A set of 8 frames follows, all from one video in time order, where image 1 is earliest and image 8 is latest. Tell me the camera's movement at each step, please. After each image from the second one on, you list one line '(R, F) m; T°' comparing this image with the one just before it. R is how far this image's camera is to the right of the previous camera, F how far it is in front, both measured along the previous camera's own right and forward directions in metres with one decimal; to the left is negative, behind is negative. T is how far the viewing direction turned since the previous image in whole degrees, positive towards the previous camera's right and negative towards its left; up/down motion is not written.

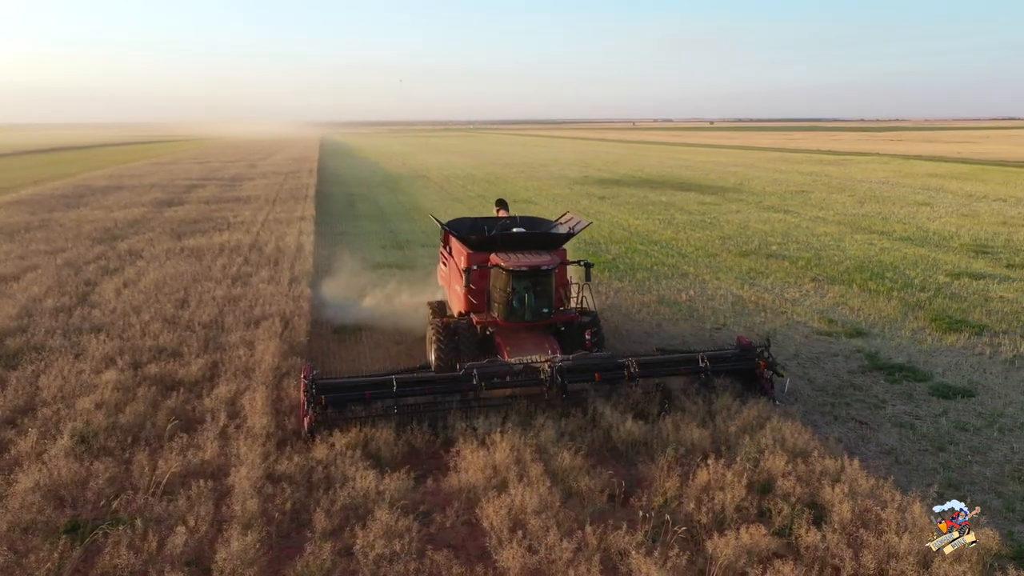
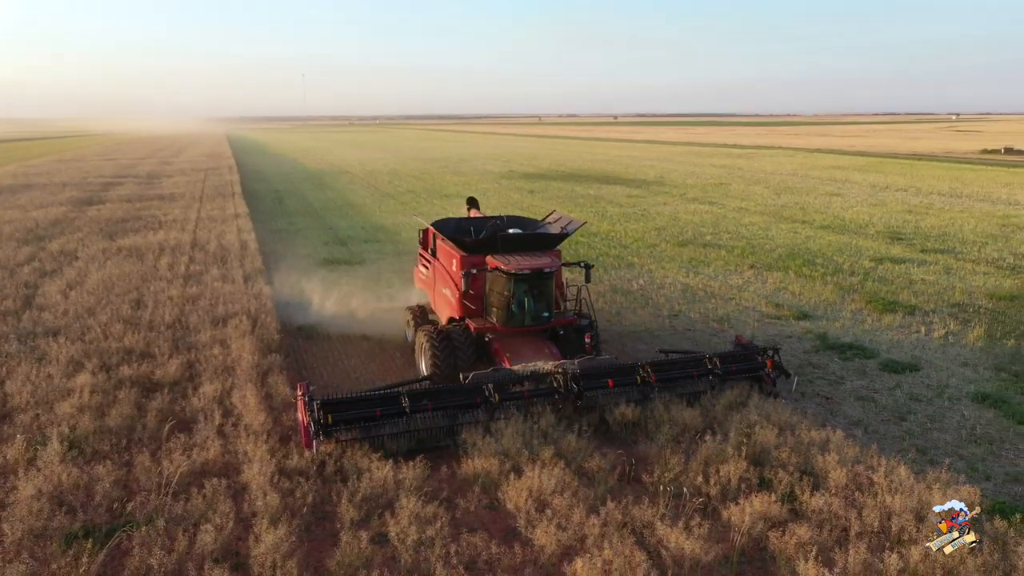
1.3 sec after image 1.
(-0.7, 0.0) m; +6°
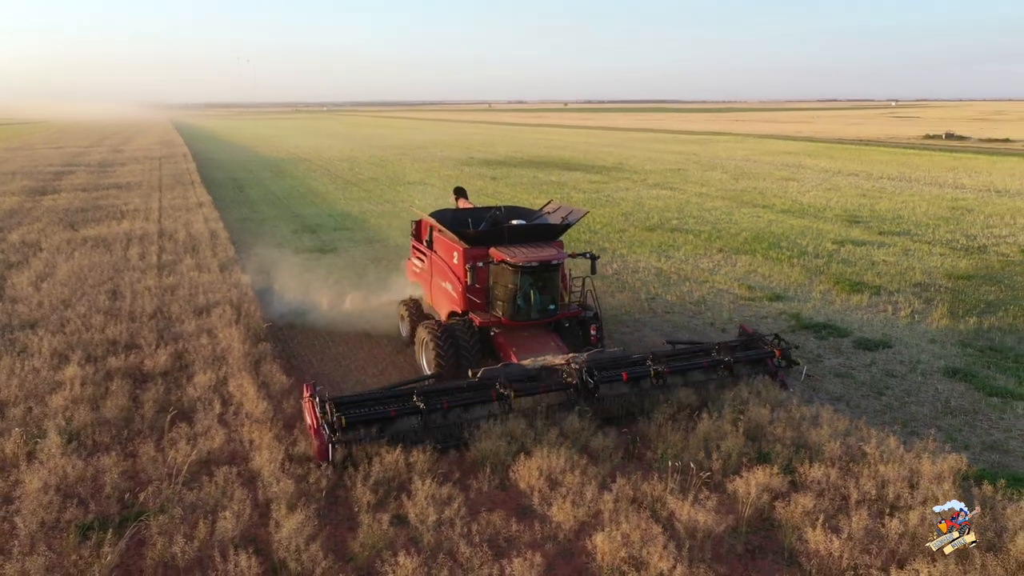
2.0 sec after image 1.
(-0.4, 0.0) m; +3°
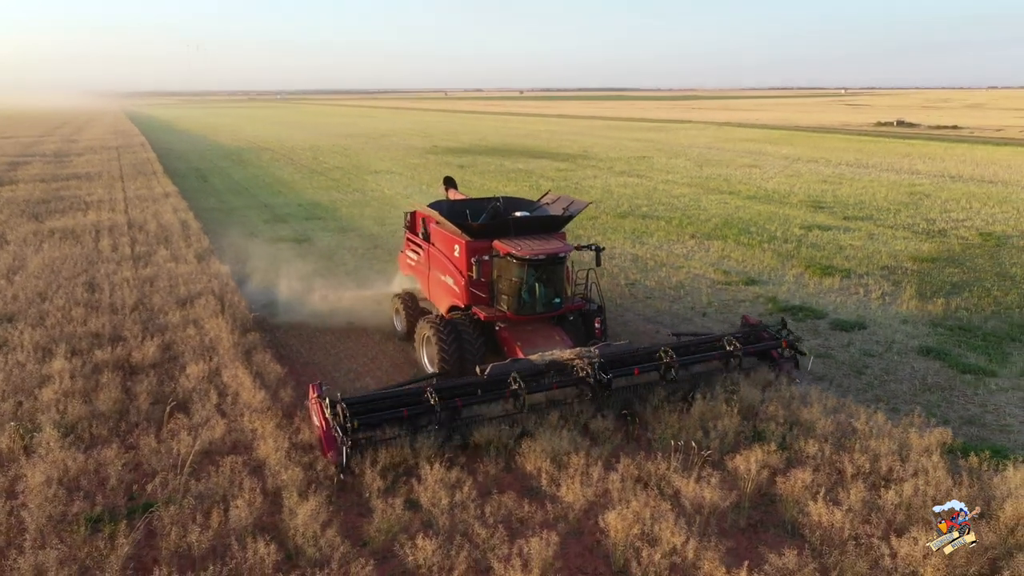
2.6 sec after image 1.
(-0.3, 0.0) m; +3°
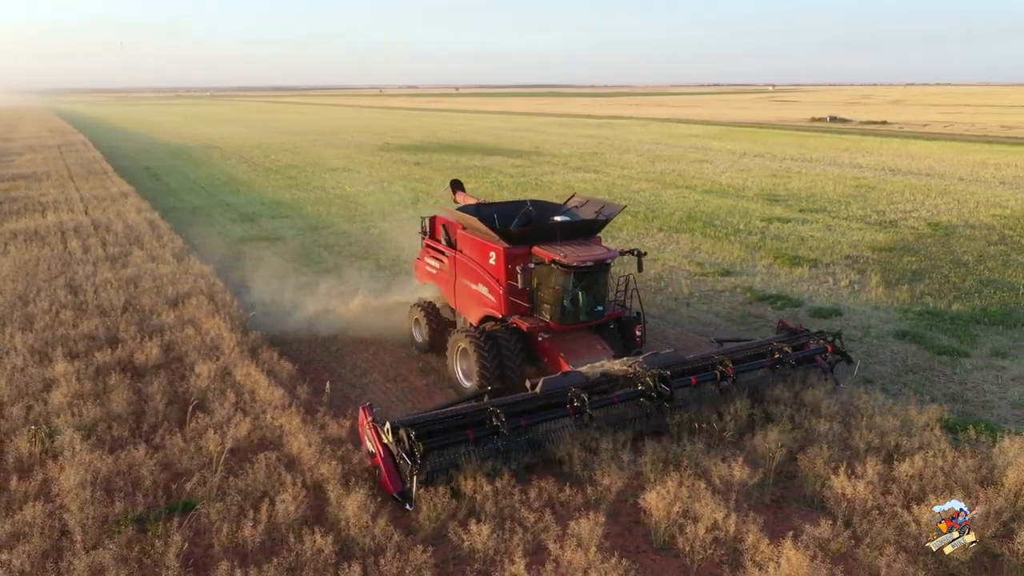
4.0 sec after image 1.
(-0.6, -0.1) m; +3°
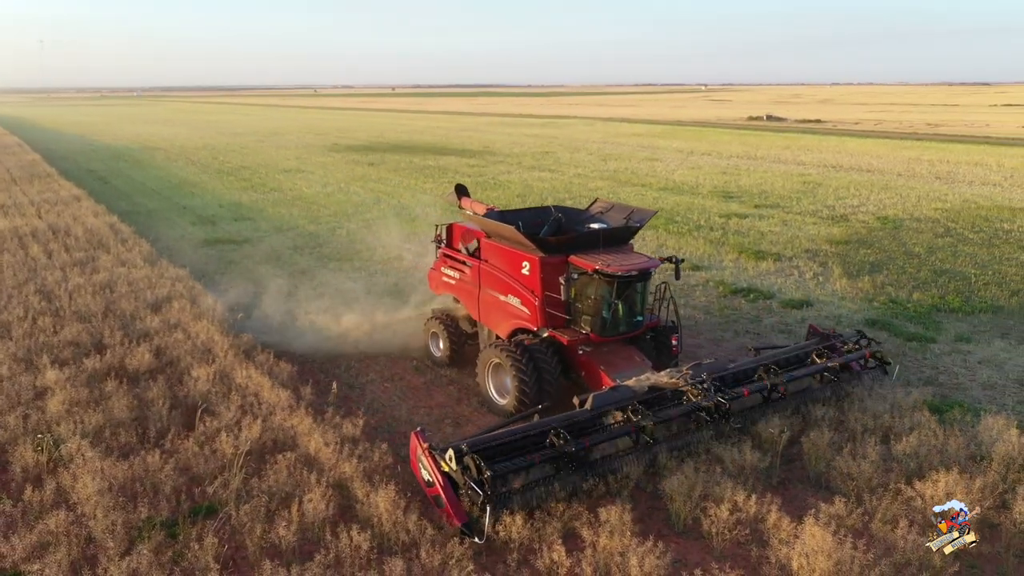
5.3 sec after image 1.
(-0.5, -0.1) m; +4°
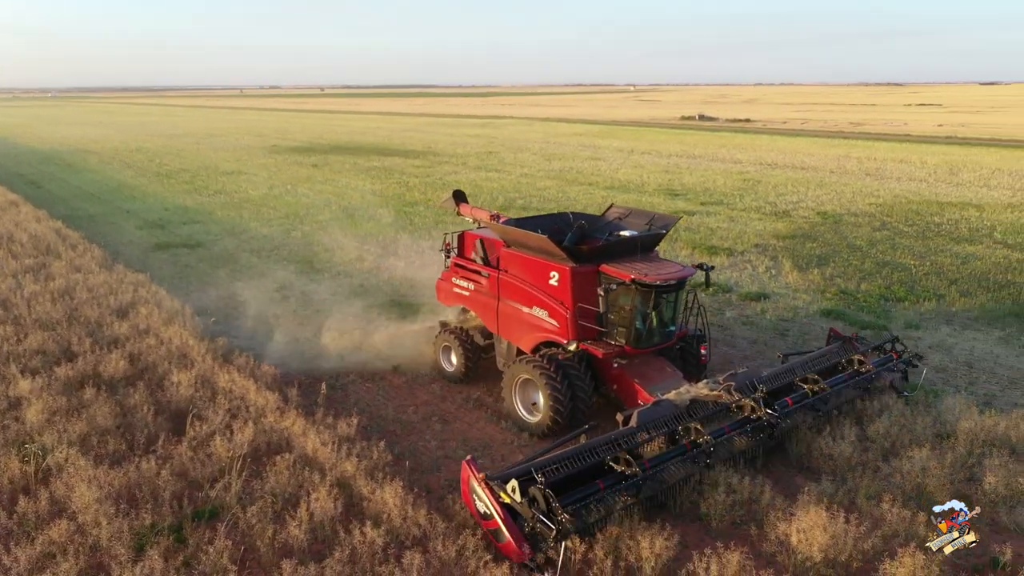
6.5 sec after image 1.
(-0.4, -0.1) m; +4°
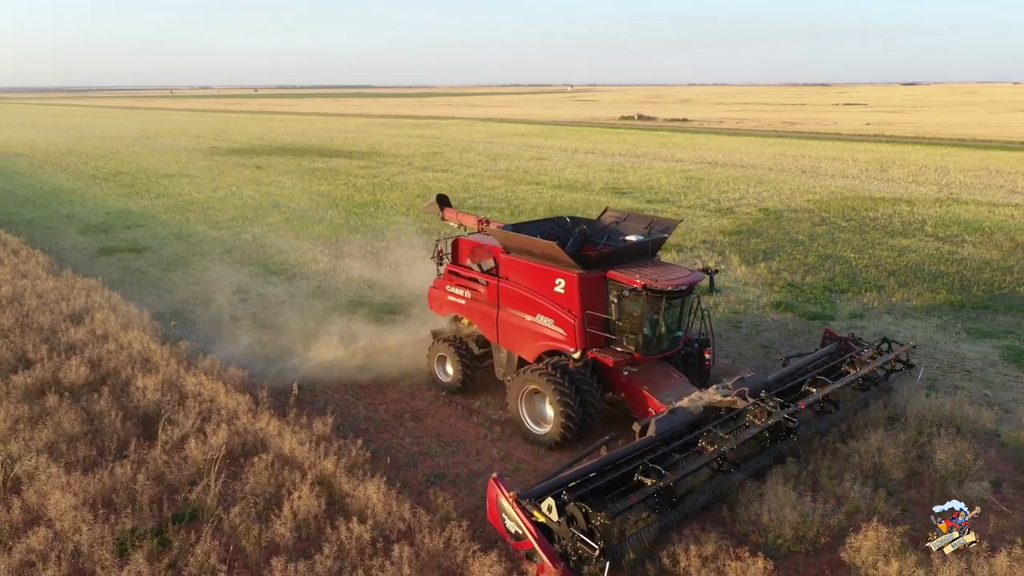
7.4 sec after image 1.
(-0.2, -0.1) m; +4°
